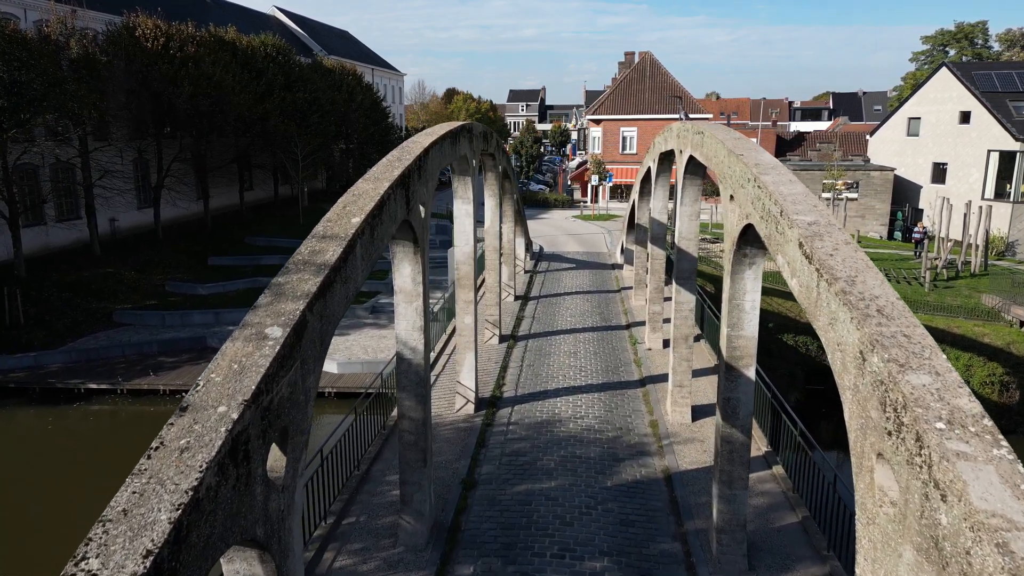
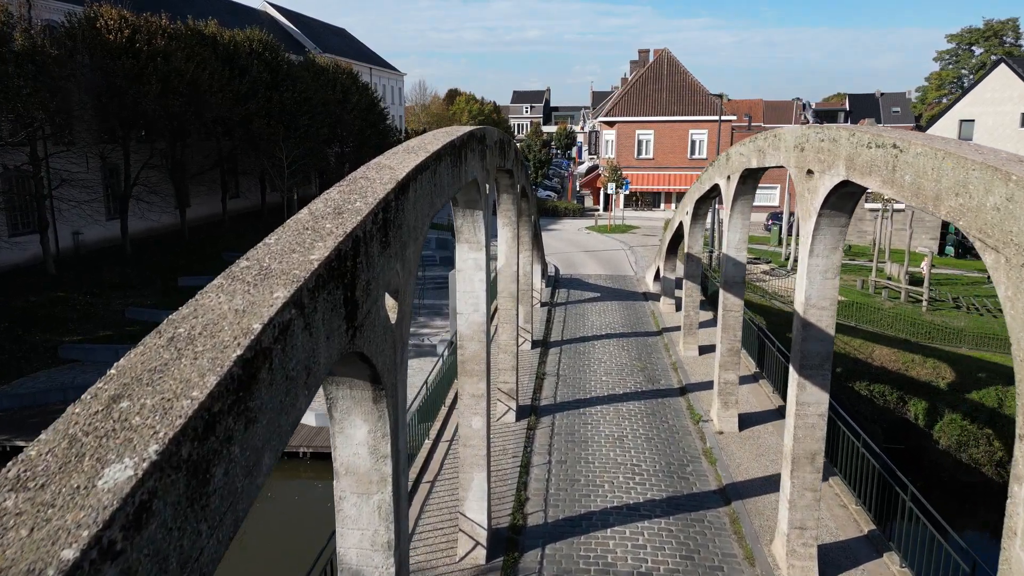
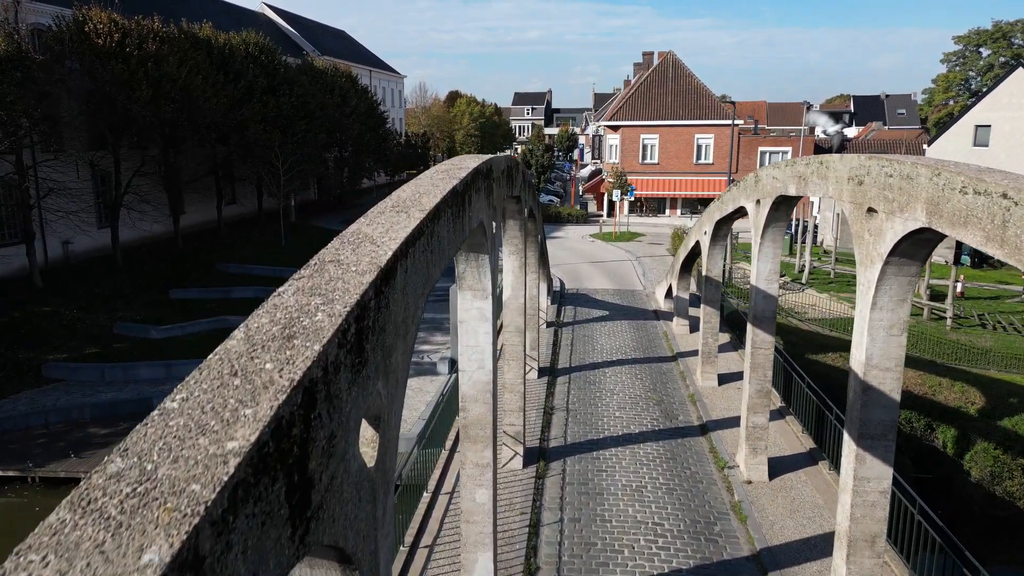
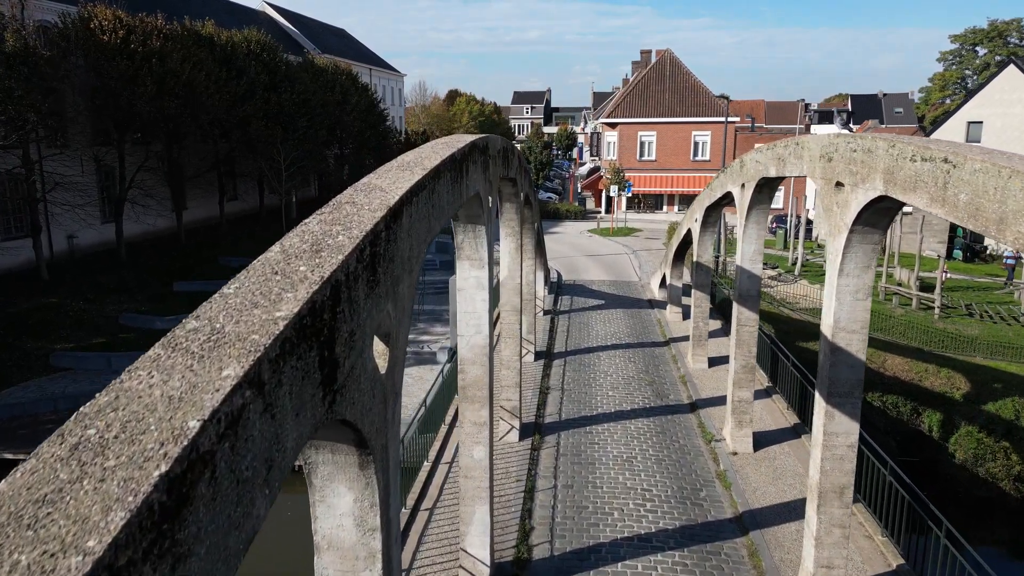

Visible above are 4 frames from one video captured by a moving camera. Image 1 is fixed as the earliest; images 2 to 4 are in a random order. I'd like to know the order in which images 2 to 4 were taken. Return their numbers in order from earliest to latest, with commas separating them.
2, 4, 3
